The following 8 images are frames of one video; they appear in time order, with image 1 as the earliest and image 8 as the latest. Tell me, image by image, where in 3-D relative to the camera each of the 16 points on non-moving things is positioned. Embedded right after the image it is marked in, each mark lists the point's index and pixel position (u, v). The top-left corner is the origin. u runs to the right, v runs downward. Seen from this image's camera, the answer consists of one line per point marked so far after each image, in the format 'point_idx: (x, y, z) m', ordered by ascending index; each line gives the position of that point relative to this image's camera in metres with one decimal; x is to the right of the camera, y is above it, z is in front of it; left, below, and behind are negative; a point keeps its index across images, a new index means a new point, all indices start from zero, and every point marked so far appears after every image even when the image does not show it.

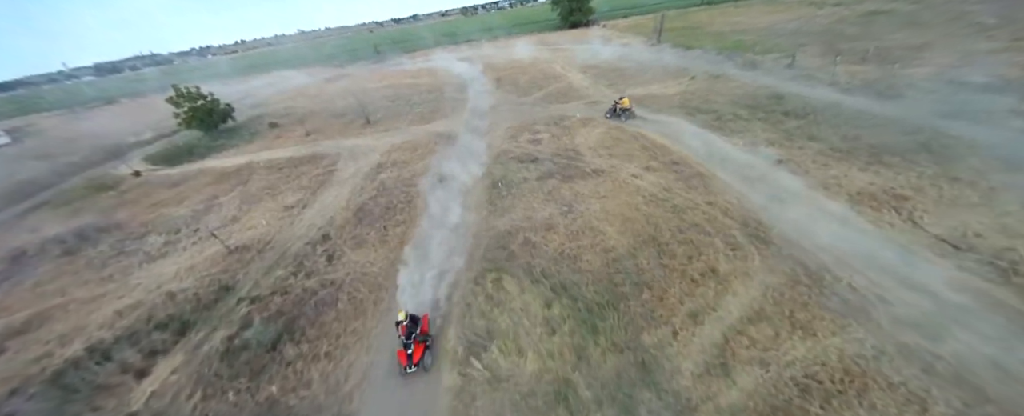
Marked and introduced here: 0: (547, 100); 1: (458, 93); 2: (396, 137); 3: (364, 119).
0: (+1.8, +6.0, +16.7) m
1: (-3.4, +8.0, +19.6) m
2: (-5.5, +3.3, +14.5) m
3: (-8.7, +6.0, +17.7) m
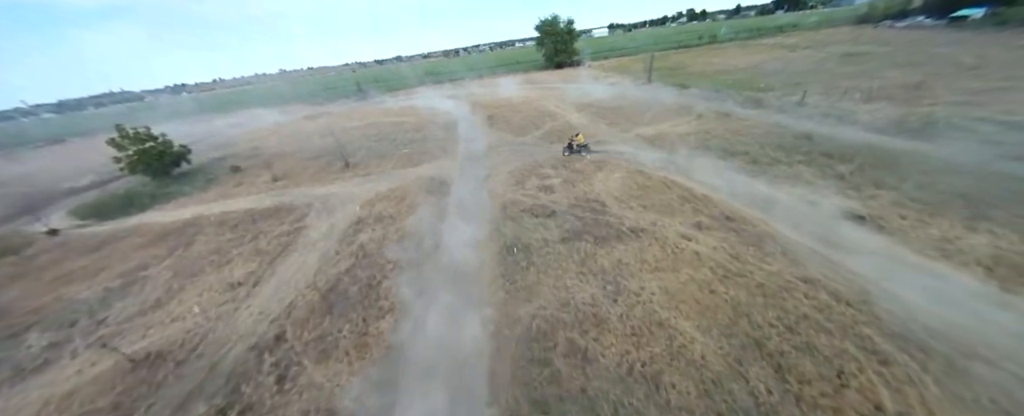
0: (+1.7, +3.5, +15.4) m
1: (-3.8, +5.2, +18.2) m
2: (-5.4, +1.0, +12.6) m
3: (-8.8, +3.2, +15.8) m
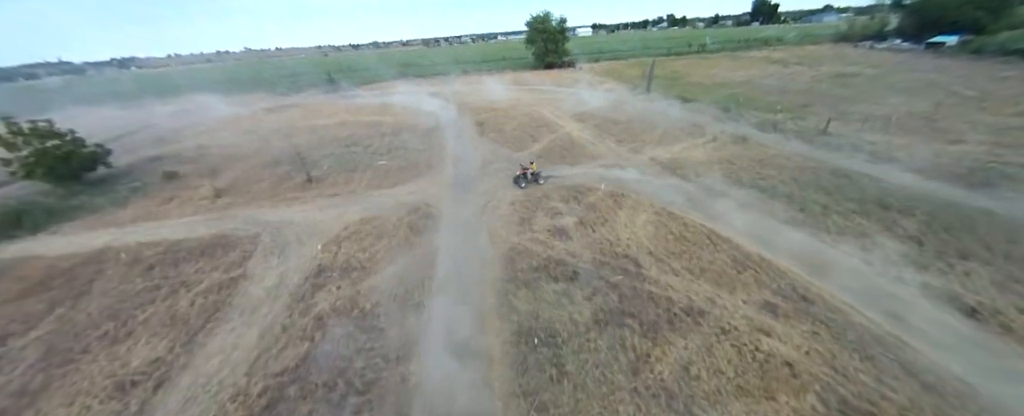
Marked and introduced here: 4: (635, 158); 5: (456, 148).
0: (+1.6, +2.3, +13.6) m
1: (-4.0, +4.1, +15.9) m
2: (-5.4, -0.1, +10.2) m
3: (-9.0, +2.3, +13.2) m
4: (+5.1, +2.1, +13.0) m
5: (-2.6, +3.4, +14.8) m
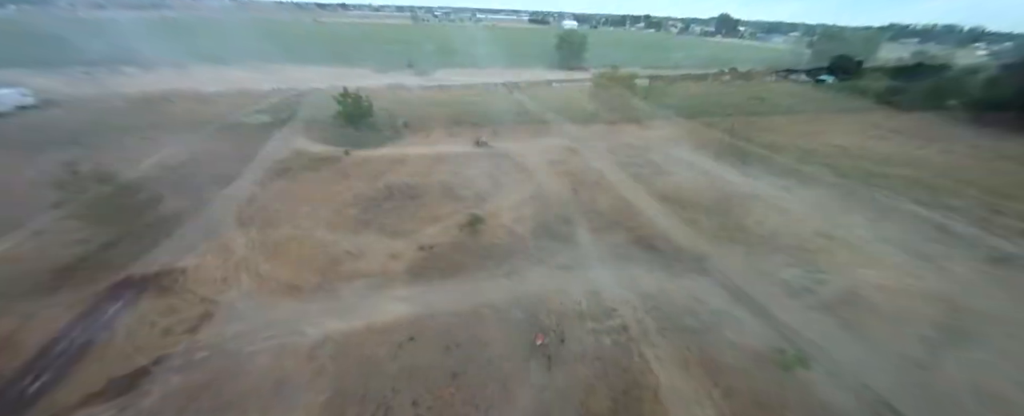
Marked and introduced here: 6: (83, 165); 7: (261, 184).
0: (+4.1, -1.1, +10.8) m
1: (-1.1, +0.9, +13.9) m
2: (-3.3, -2.6, +8.0) m
3: (-6.4, -0.2, +11.5) m
4: (+7.6, -1.6, +9.9) m
5: (+0.1, +0.1, +12.6) m
6: (-19.6, +2.0, +14.1) m
7: (-10.8, +1.0, +13.2) m
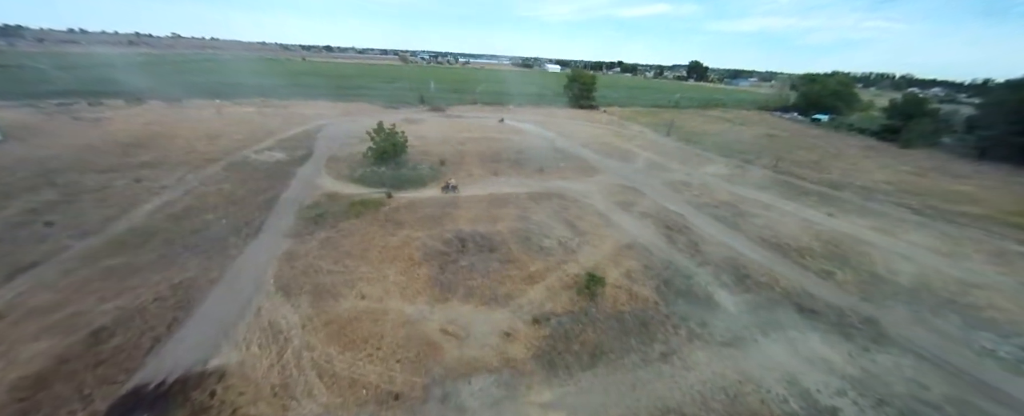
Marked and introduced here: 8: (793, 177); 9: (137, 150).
0: (+7.6, -2.6, +9.0) m
1: (+2.2, -1.0, +11.9) m
2: (+0.3, -3.9, +5.6) m
3: (-3.0, -2.0, +9.2) m
4: (+11.1, -3.0, +8.3) m
5: (+3.5, -1.7, +10.7) m
6: (-16.4, -0.2, +11.1) m
7: (-7.5, -1.0, +10.7) m
8: (+17.7, +1.9, +19.4) m
9: (-21.3, +3.3, +17.5) m
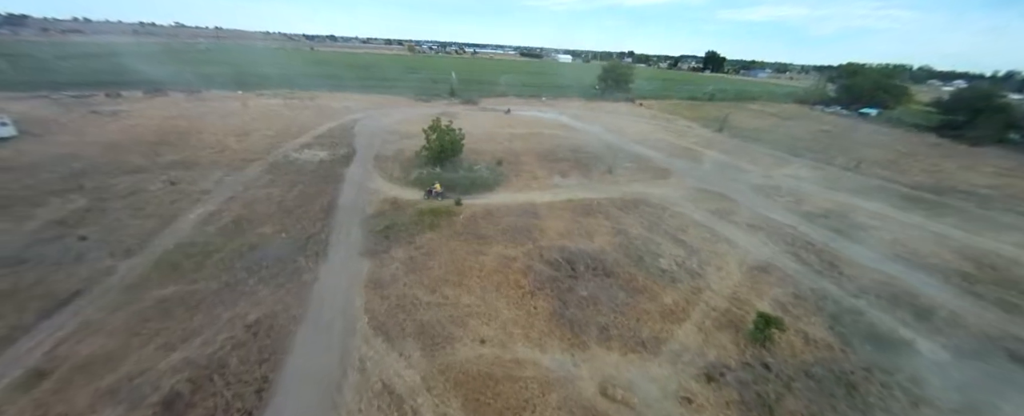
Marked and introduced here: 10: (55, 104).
0: (+10.9, -3.2, +7.3) m
1: (+5.5, -1.5, +10.2) m
2: (+3.6, -4.5, +4.0) m
3: (+0.4, -2.4, +7.5) m
4: (+14.4, -3.6, +6.6) m
5: (+6.8, -2.1, +9.0) m
6: (-13.0, -0.6, +9.6) m
7: (-4.1, -1.4, +9.1) m
8: (+21.1, +1.5, +17.5) m
9: (-17.9, +3.1, +15.9) m
10: (-29.6, +6.7, +20.0) m
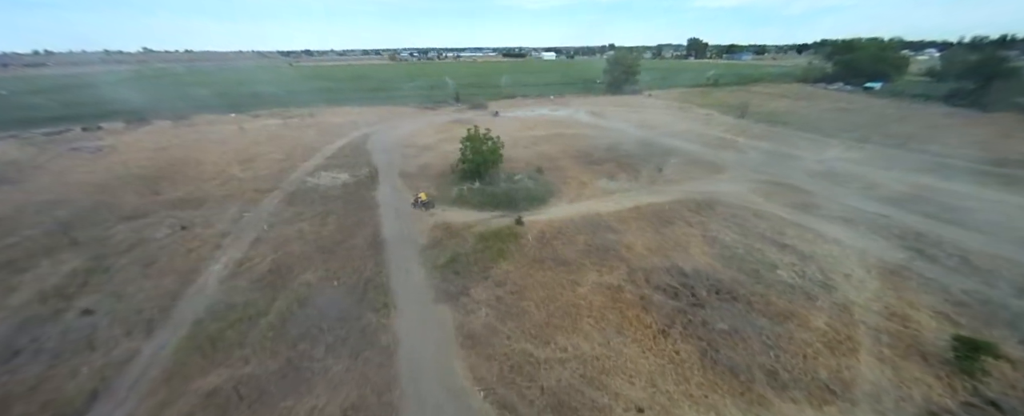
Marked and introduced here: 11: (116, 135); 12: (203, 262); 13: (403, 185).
0: (+13.6, -2.7, +6.2) m
1: (+8.1, -1.5, +9.0) m
2: (+6.6, -4.6, +2.7) m
3: (+3.0, -2.9, +6.1) m
4: (+17.2, -2.8, +5.5) m
5: (+9.4, -2.0, +7.8) m
6: (-10.5, -2.1, +7.8) m
7: (-1.5, -2.2, +7.6) m
8: (+23.1, +2.8, +16.6) m
9: (-15.8, +1.1, +14.0) m
10: (-27.9, +3.7, +17.8) m
11: (-25.4, +4.7, +19.8) m
12: (-9.1, -1.6, +9.1) m
13: (-5.0, +1.1, +14.1) m
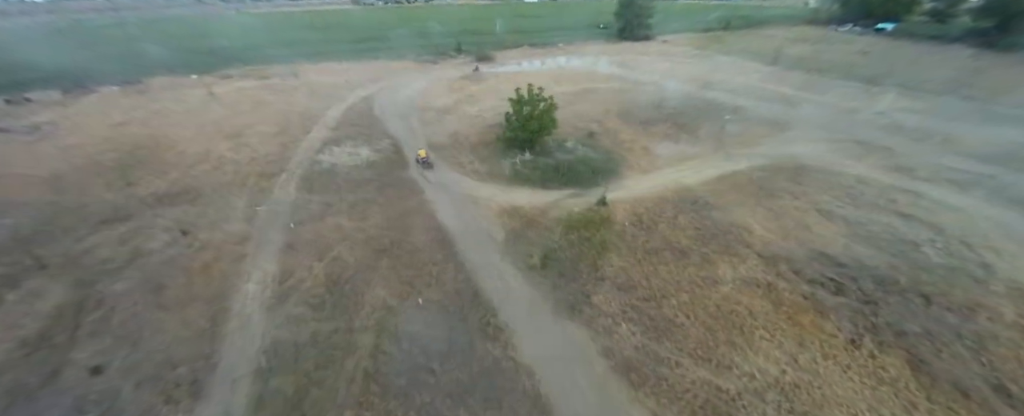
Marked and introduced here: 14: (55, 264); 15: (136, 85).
0: (+16.4, -1.9, +5.8) m
1: (+10.6, -0.6, +8.0) m
2: (+9.7, -4.7, +2.1) m
3: (+5.9, -2.7, +5.1) m
4: (+20.0, -1.9, +5.3) m
5: (+12.1, -1.3, +6.9) m
6: (-7.7, -2.4, +5.8) m
7: (+1.2, -2.0, +6.2) m
8: (+24.9, +5.4, +15.9) m
9: (-13.6, +1.3, +11.2) m
10: (-26.0, +3.7, +13.9) m
11: (-23.7, +5.2, +15.9) m
12: (-6.5, -1.6, +7.1) m
13: (-2.9, +1.9, +12.0) m
14: (-11.2, -1.3, +7.5) m
15: (-23.5, +7.7, +19.2) m
